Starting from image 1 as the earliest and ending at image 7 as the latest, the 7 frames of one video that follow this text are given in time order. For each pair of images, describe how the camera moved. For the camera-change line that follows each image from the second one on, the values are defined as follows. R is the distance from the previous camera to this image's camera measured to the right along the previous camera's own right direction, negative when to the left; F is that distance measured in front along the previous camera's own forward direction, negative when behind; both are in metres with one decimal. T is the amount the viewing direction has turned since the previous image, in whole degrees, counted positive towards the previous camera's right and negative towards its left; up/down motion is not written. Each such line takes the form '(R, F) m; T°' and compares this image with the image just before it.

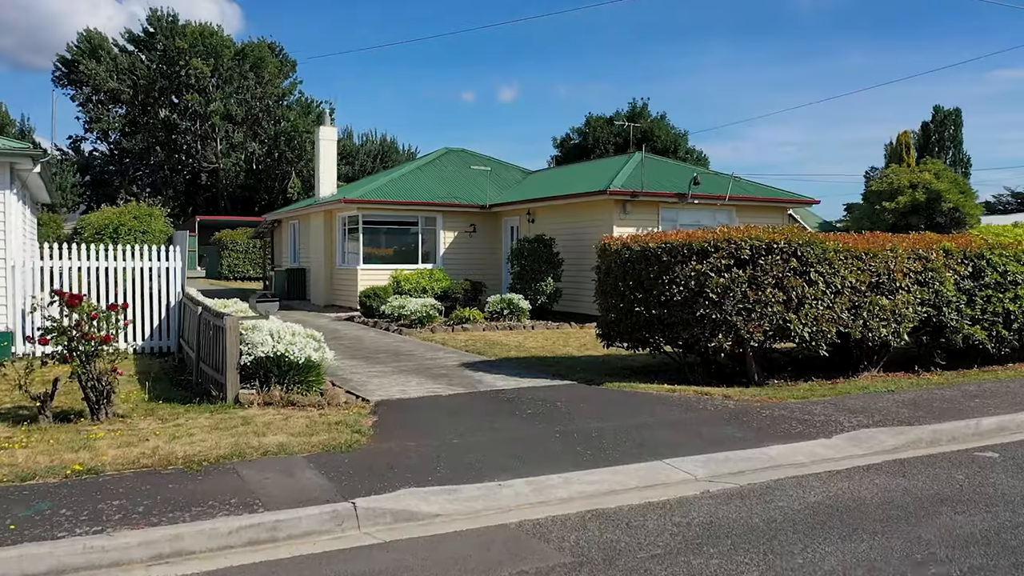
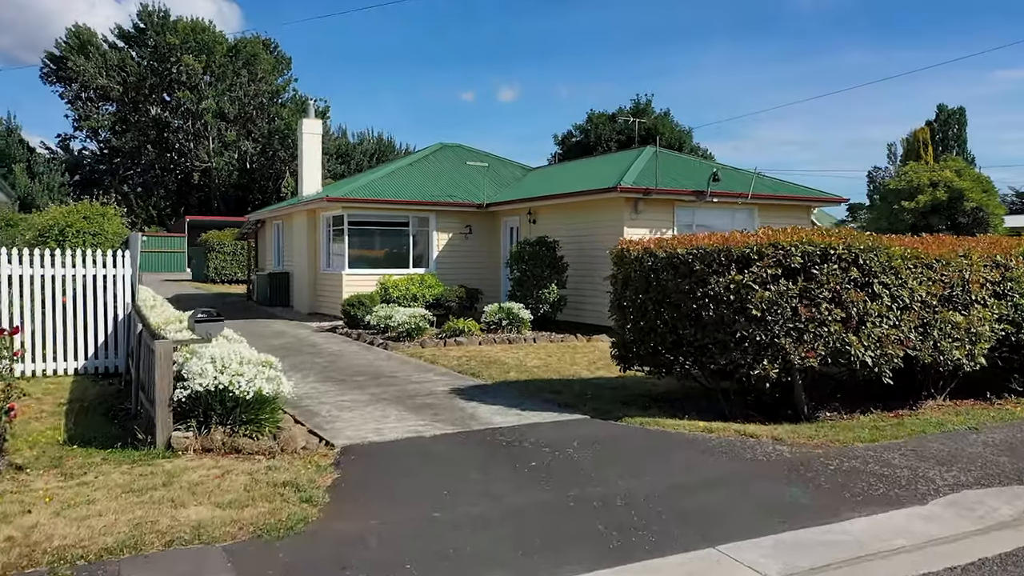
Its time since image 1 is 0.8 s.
(0.0, +1.6) m; 0°
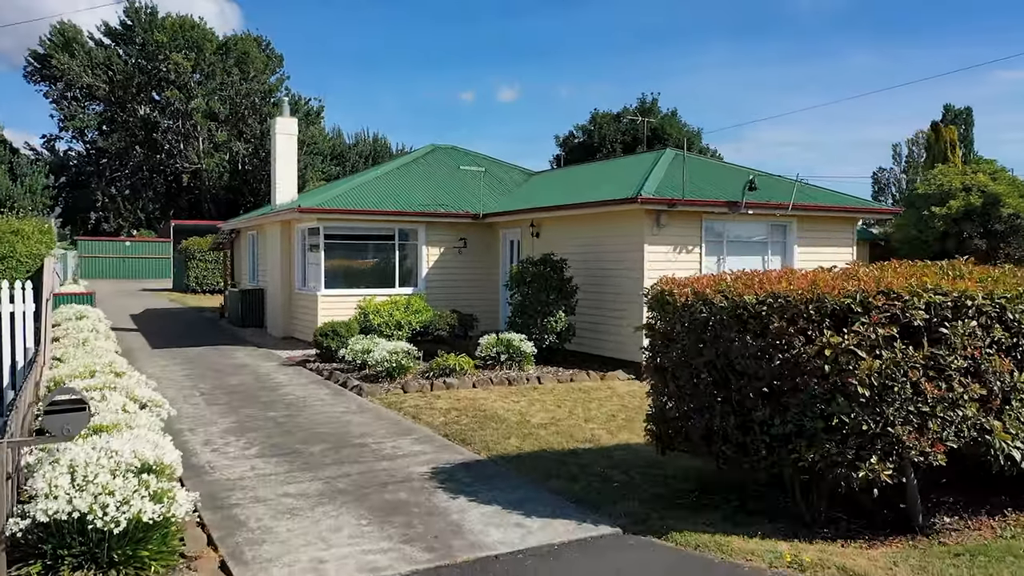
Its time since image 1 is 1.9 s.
(0.0, +2.2) m; 0°
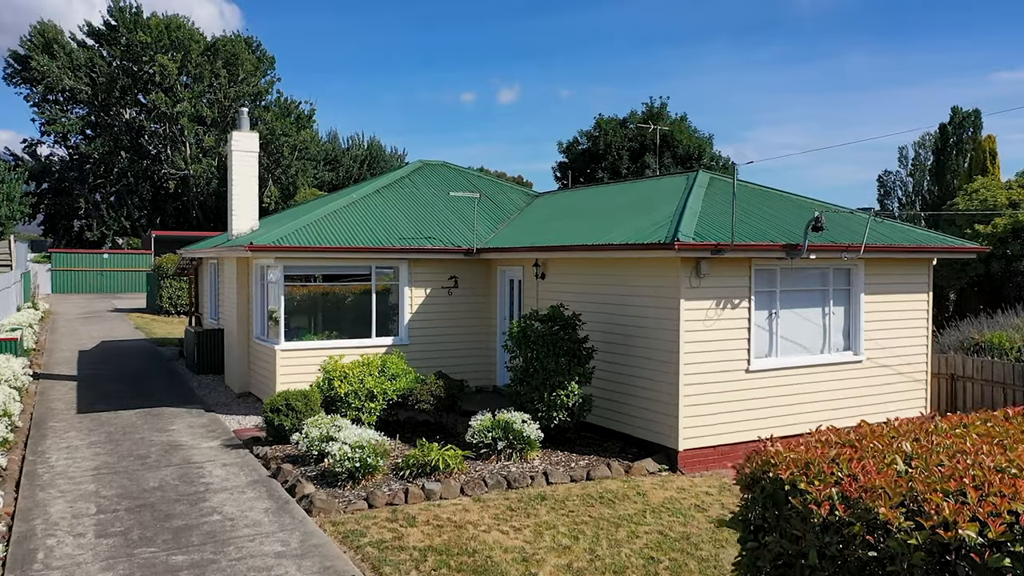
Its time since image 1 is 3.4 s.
(0.0, +2.6) m; 0°
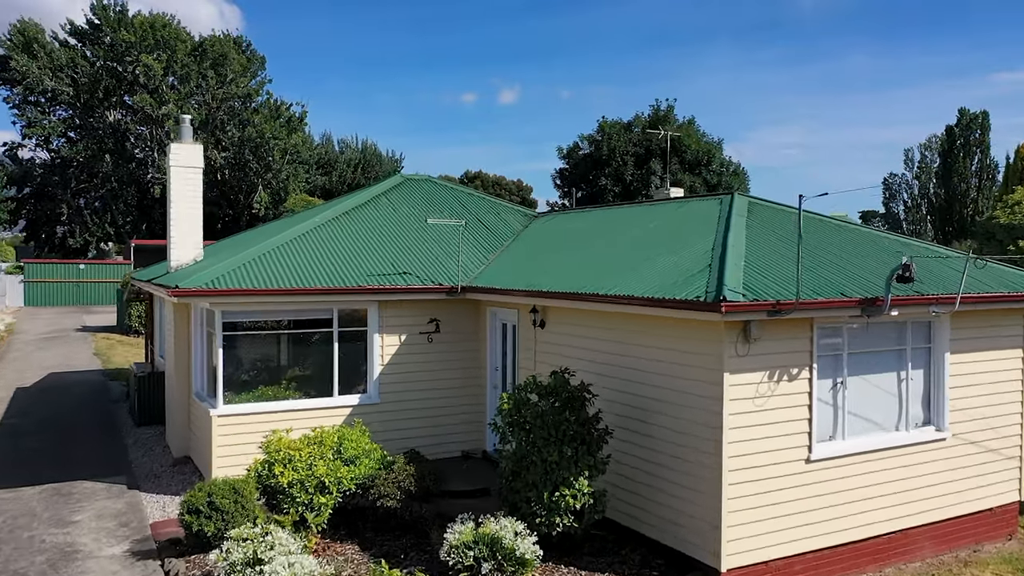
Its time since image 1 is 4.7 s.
(+0.1, +2.4) m; 0°
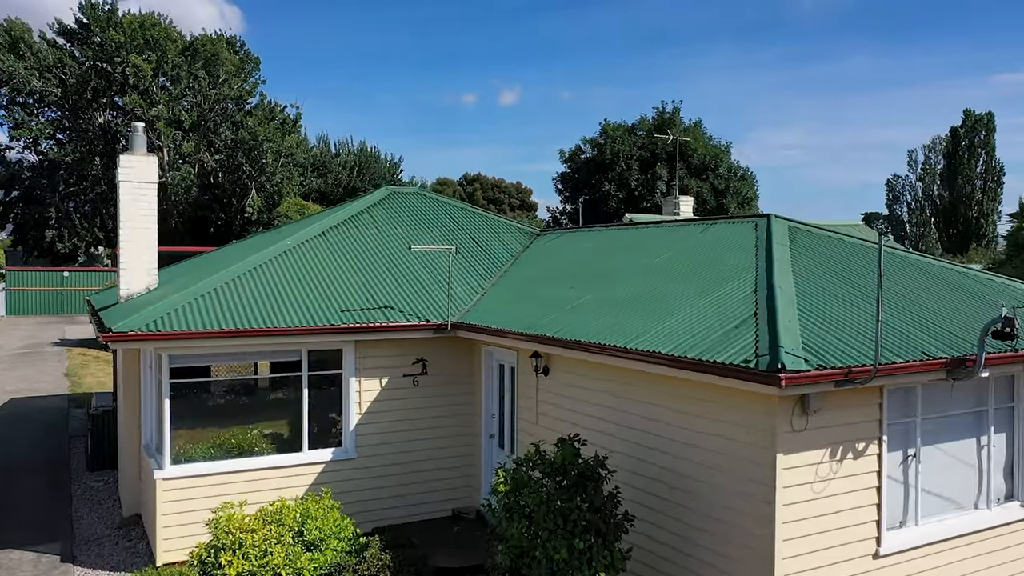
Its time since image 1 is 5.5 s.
(0.0, +1.5) m; 0°
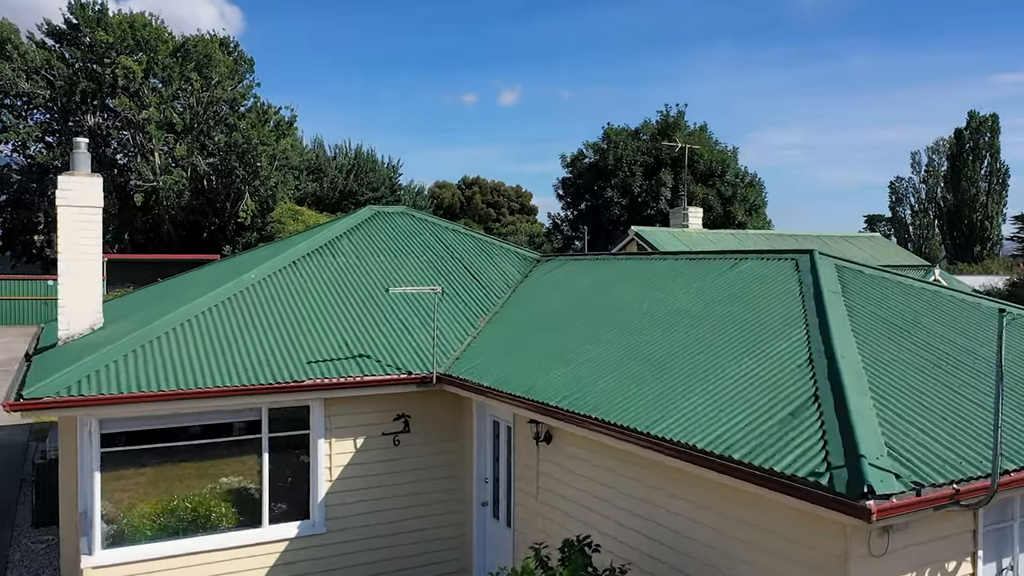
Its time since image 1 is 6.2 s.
(0.0, +1.4) m; 0°
